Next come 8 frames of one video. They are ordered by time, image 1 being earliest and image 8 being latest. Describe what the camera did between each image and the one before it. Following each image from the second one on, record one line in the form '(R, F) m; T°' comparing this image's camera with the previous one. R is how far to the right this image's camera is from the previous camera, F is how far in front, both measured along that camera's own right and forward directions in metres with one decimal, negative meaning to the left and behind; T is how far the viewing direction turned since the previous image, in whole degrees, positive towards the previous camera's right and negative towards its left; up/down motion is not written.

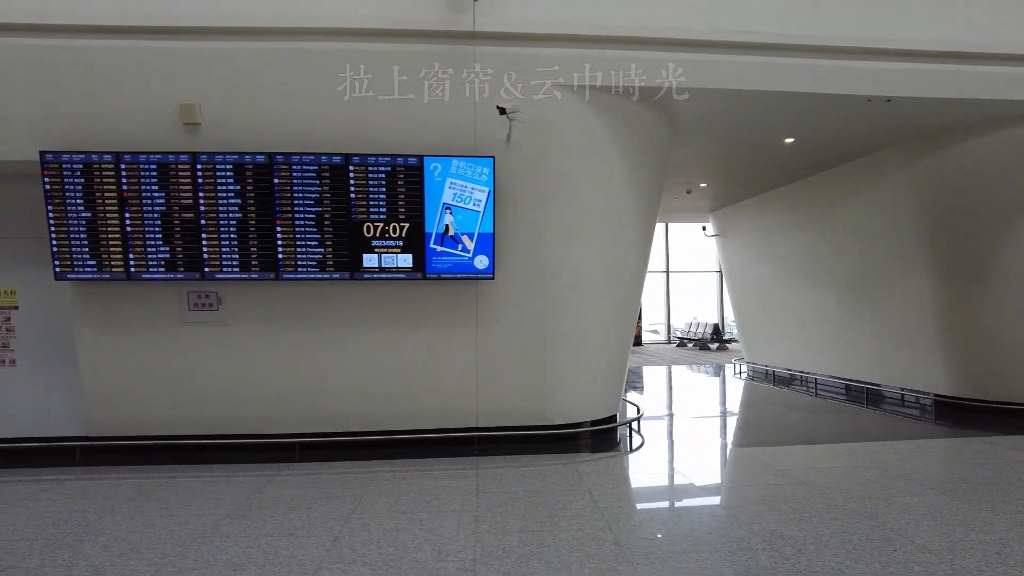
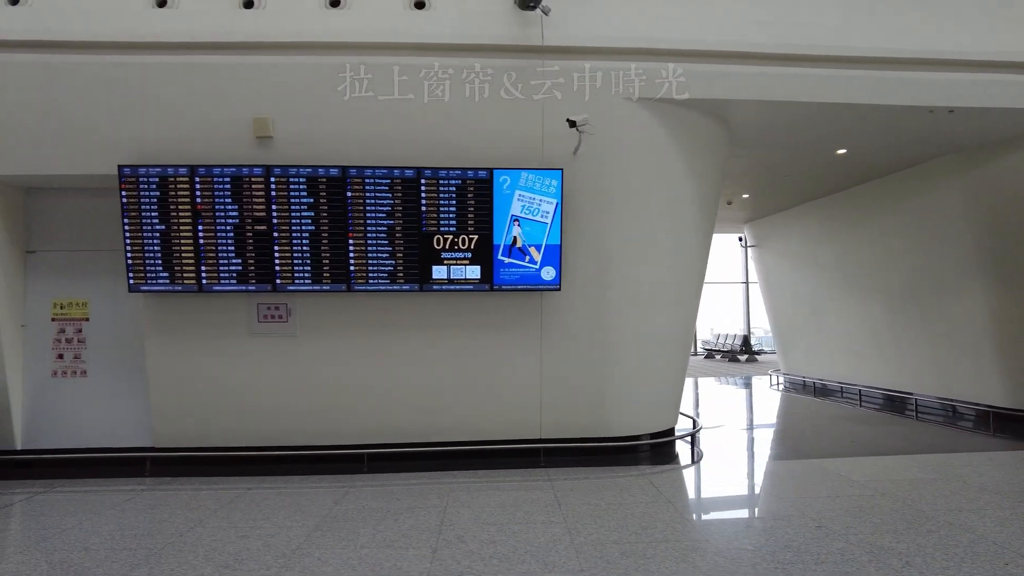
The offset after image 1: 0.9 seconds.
(-0.4, 0.0) m; -1°
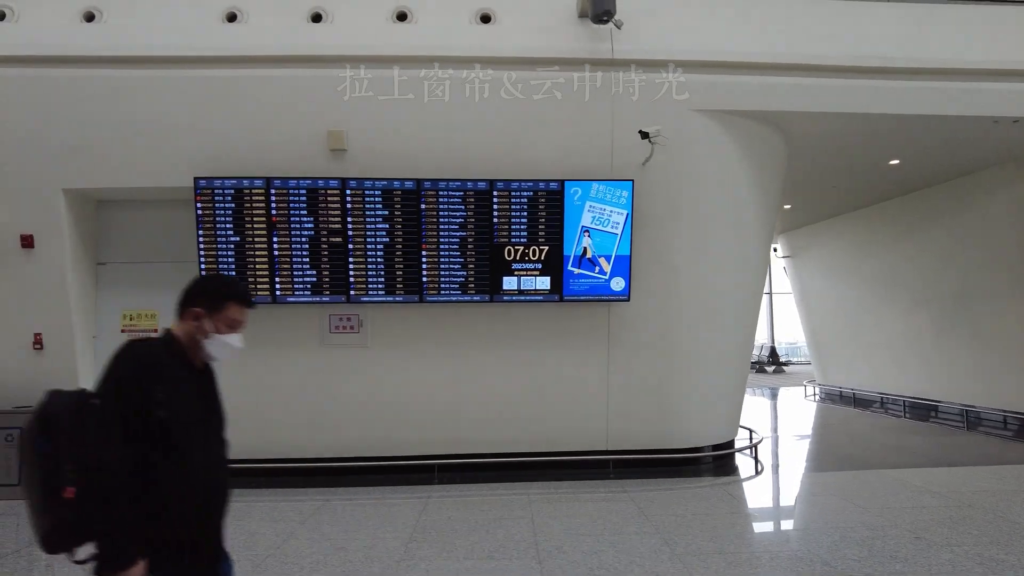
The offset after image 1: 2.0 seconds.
(-0.5, 0.0) m; 0°
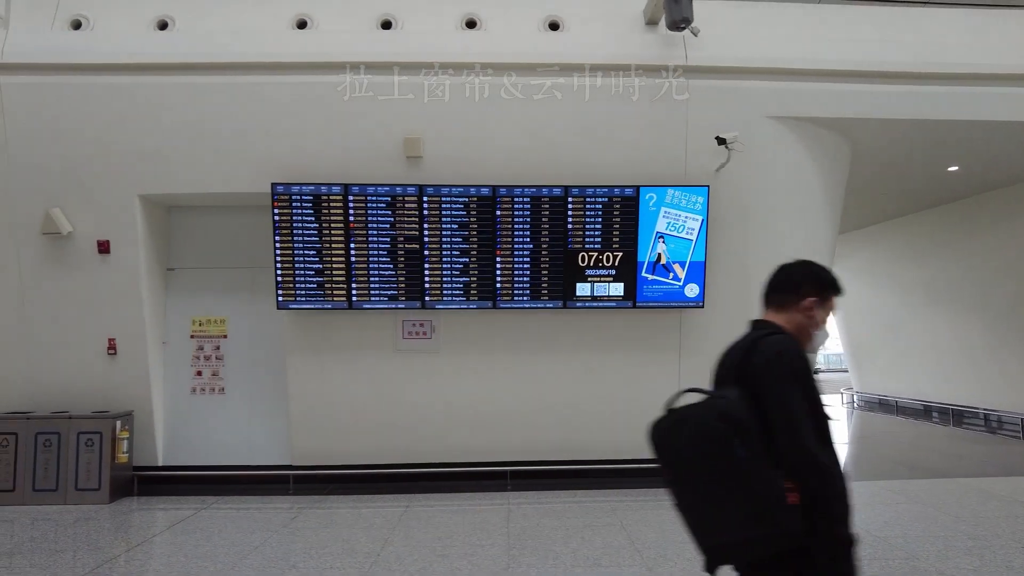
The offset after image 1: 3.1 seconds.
(-0.5, 0.0) m; 0°
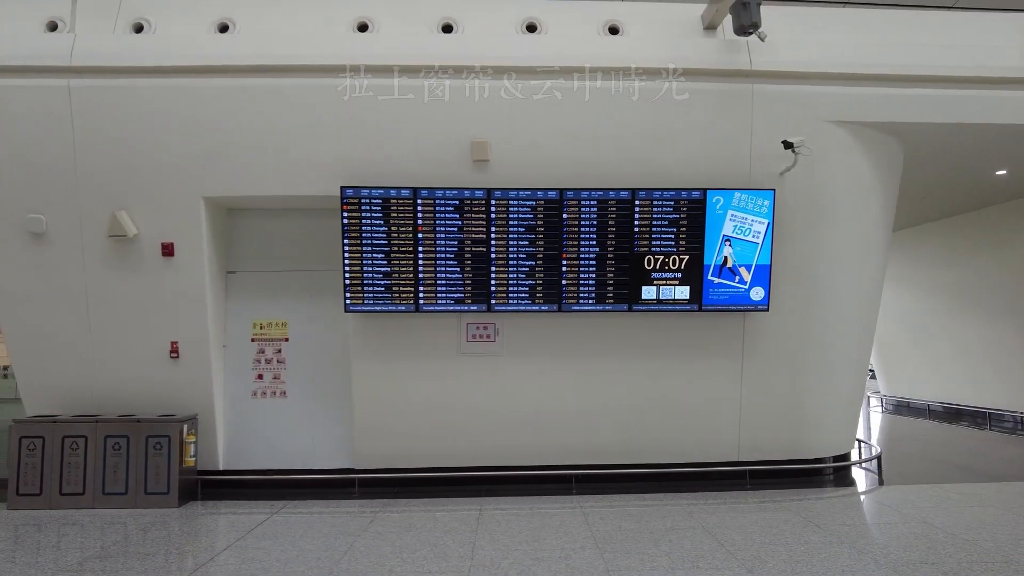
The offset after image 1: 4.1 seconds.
(-0.5, 0.0) m; 0°
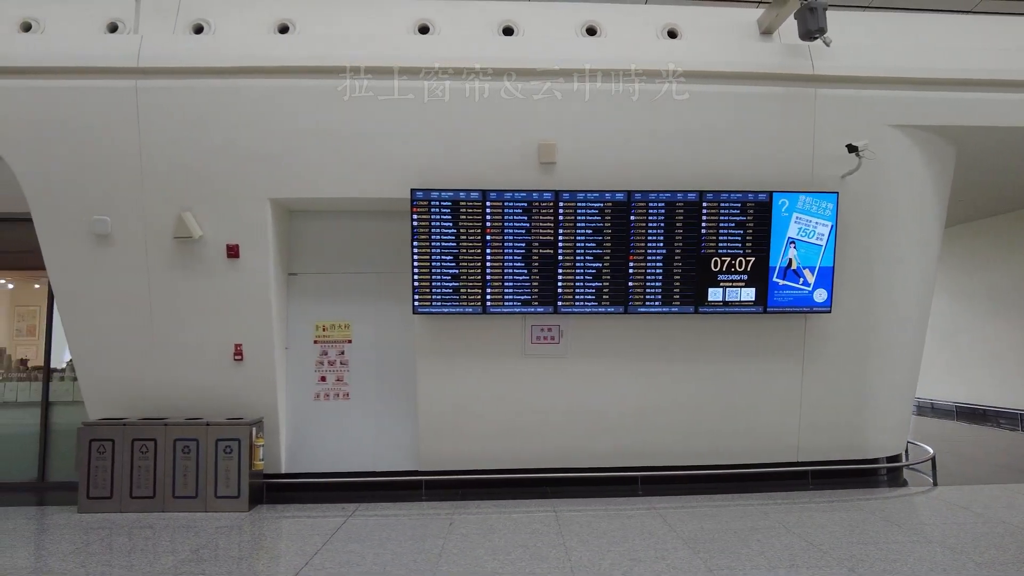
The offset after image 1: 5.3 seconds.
(-0.5, 0.0) m; +1°
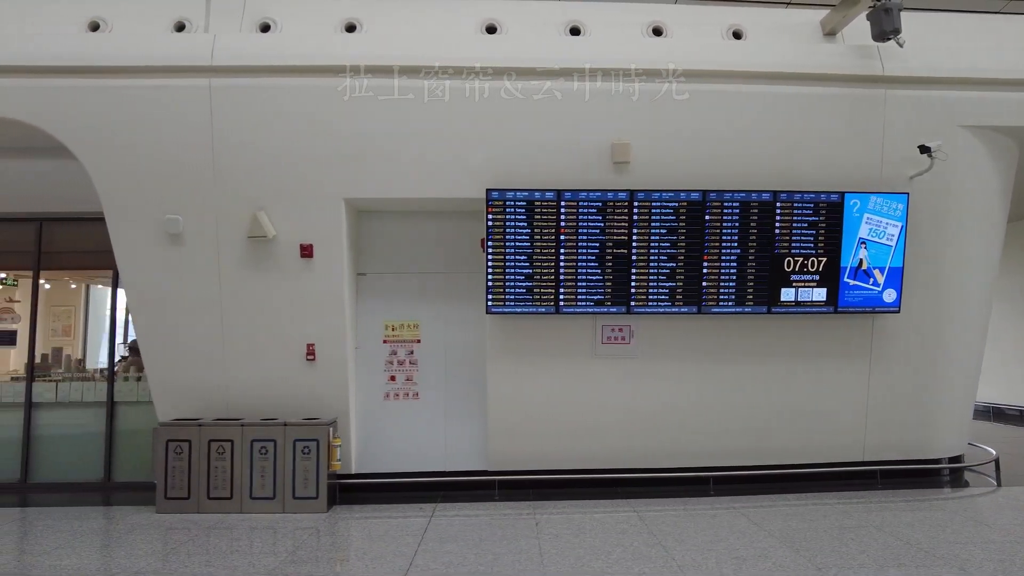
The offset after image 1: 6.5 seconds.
(-0.6, 0.0) m; 0°
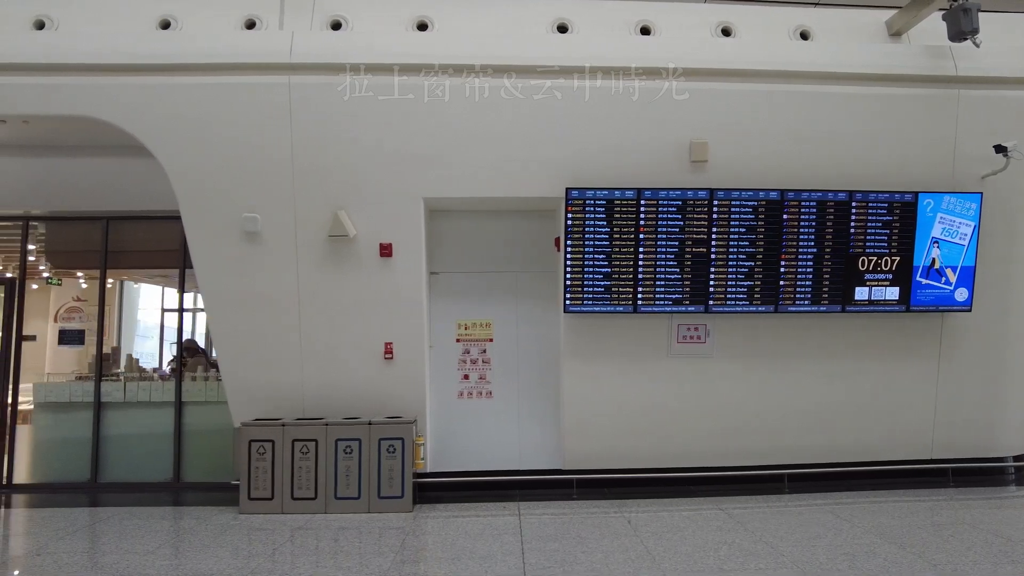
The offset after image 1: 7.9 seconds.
(-0.6, 0.0) m; +1°
